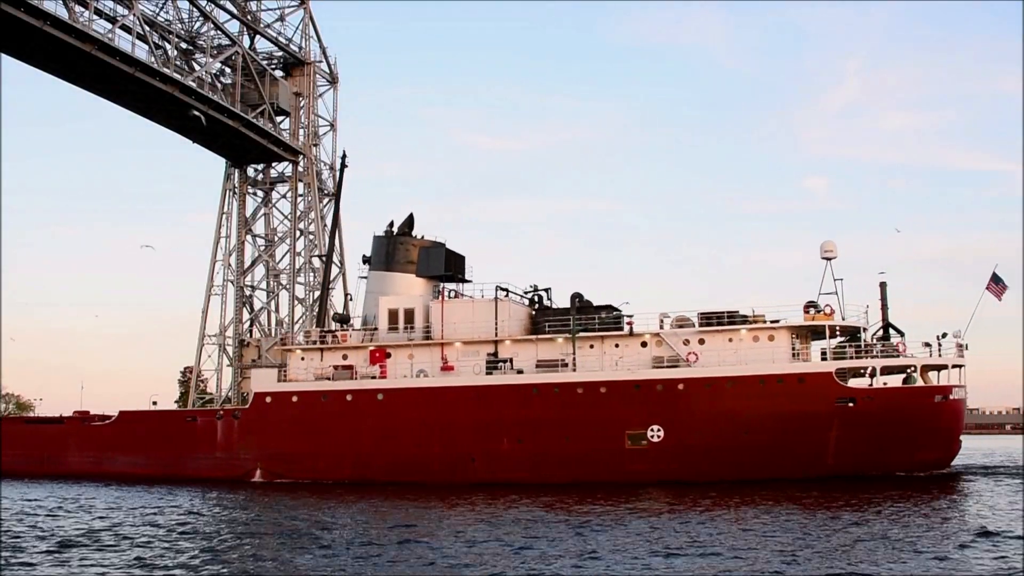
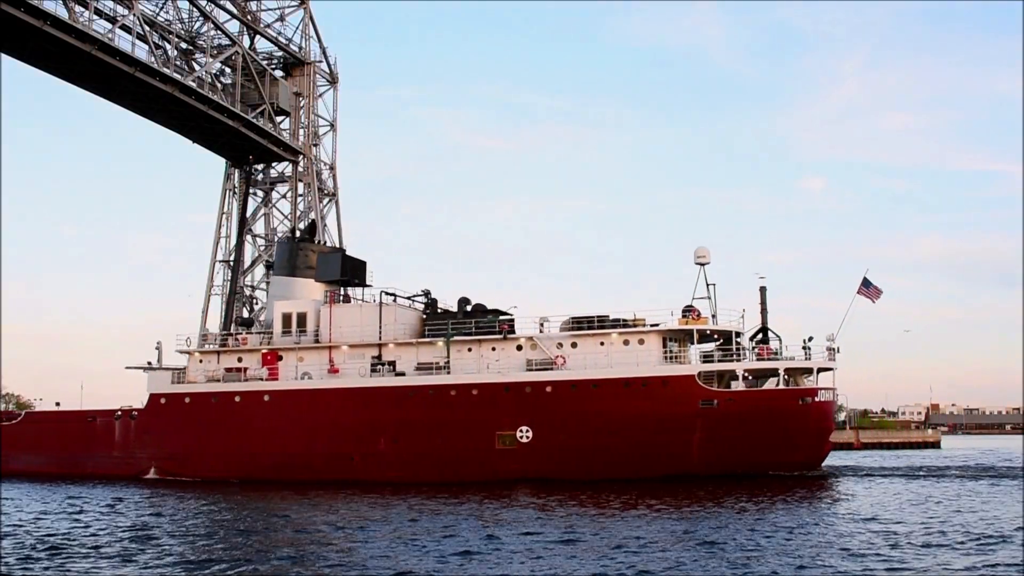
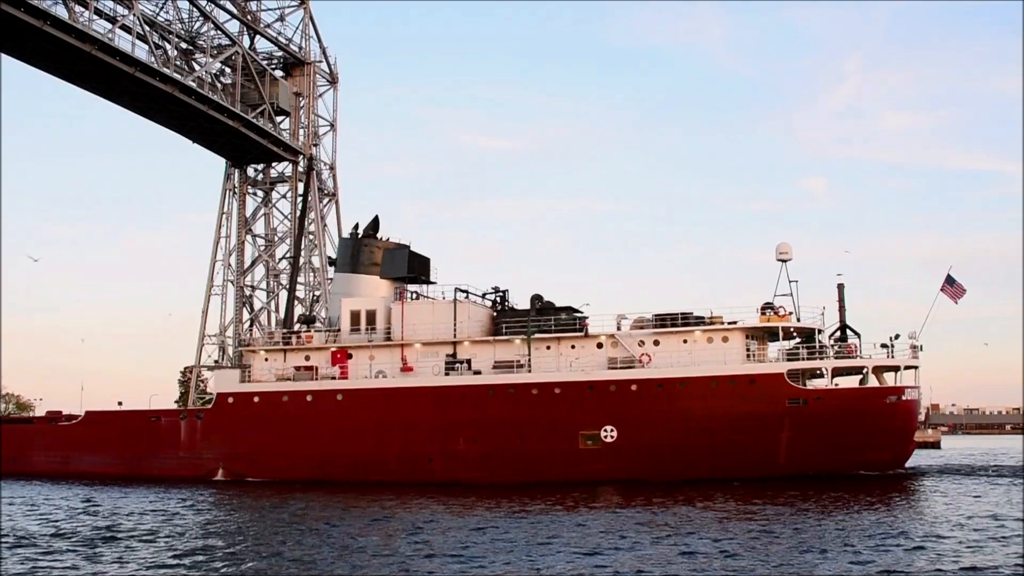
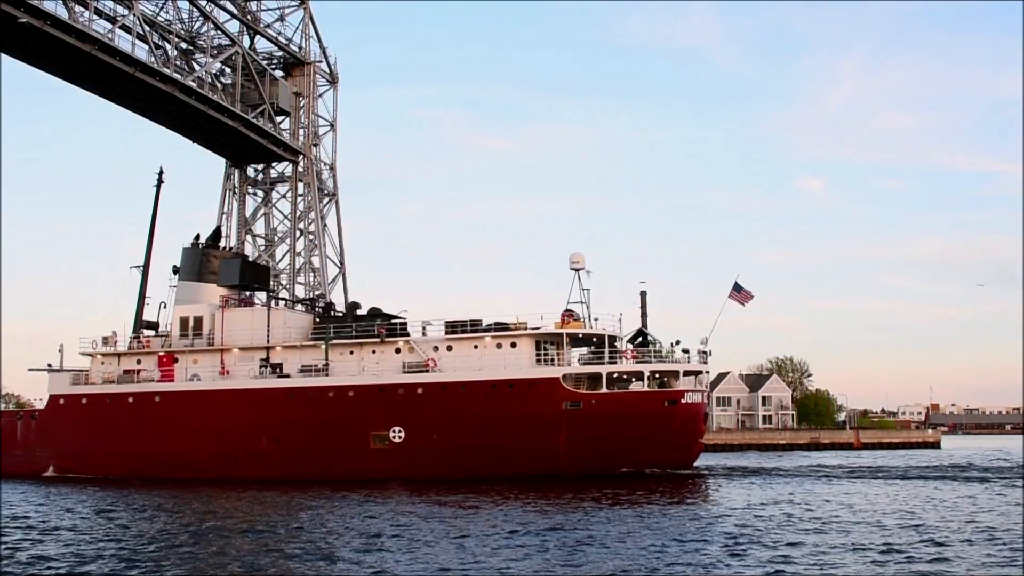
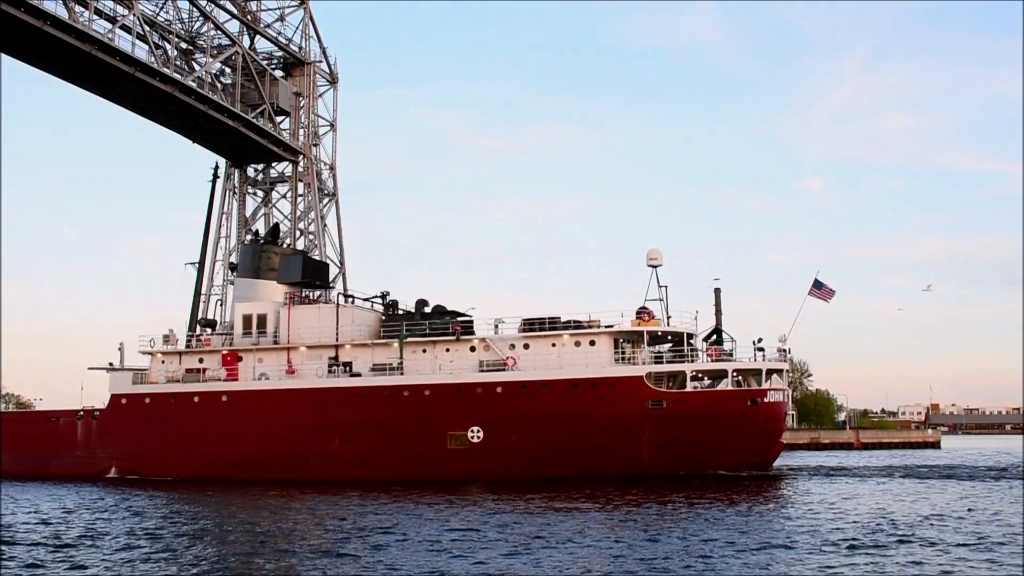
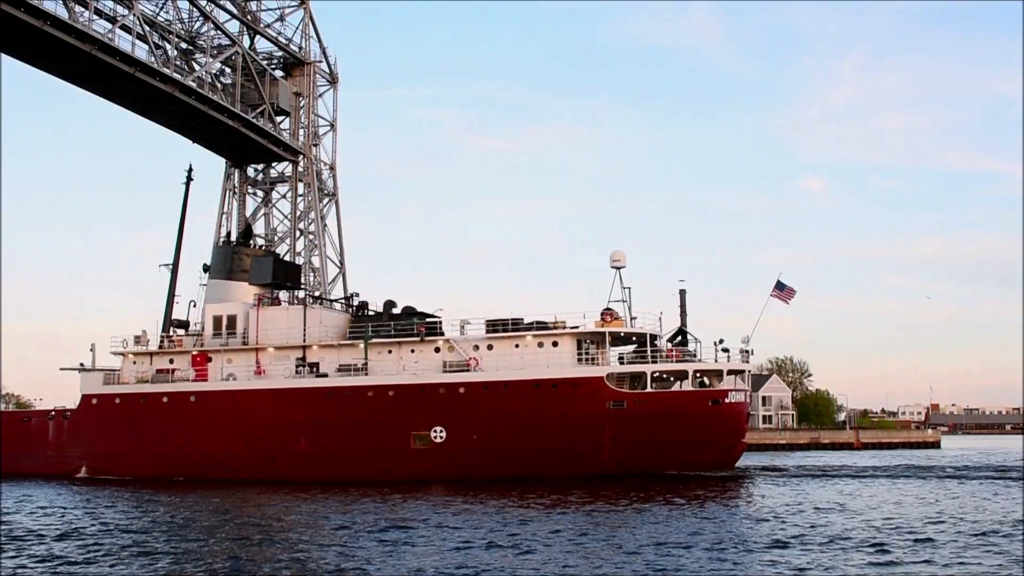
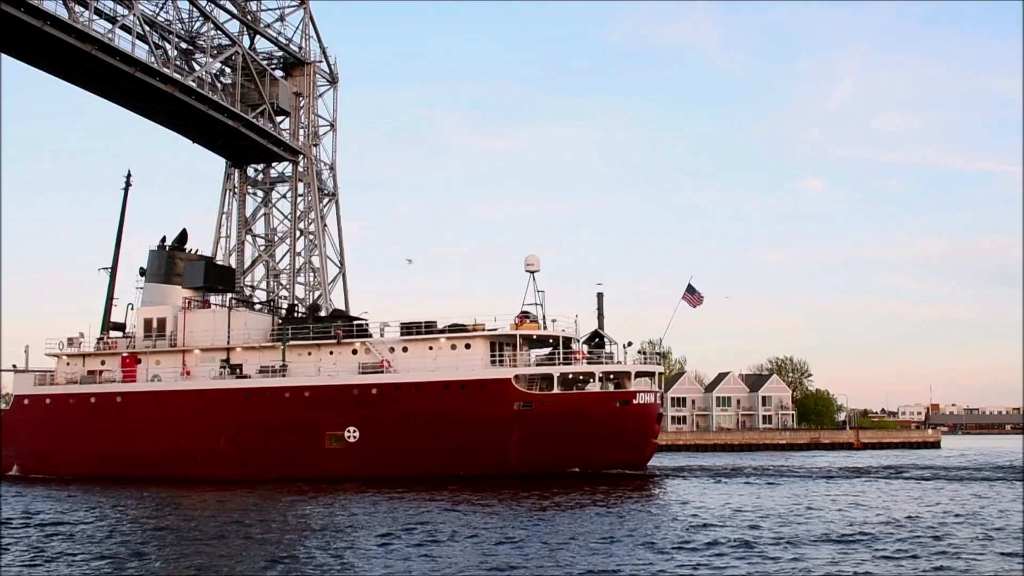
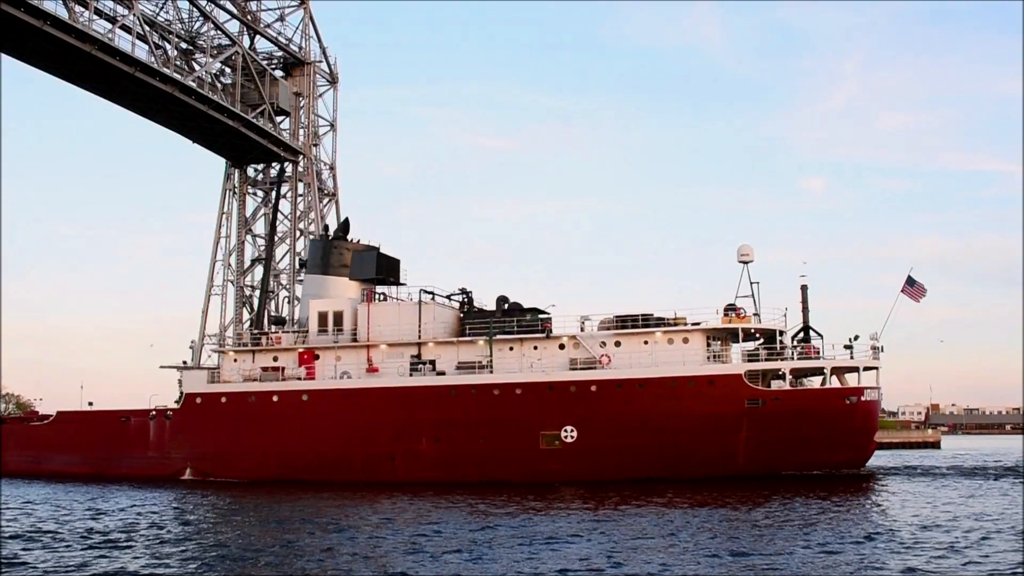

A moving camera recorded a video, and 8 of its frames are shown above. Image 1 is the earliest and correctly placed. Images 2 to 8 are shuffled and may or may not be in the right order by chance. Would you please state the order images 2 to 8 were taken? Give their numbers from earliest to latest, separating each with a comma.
3, 8, 2, 5, 6, 4, 7
